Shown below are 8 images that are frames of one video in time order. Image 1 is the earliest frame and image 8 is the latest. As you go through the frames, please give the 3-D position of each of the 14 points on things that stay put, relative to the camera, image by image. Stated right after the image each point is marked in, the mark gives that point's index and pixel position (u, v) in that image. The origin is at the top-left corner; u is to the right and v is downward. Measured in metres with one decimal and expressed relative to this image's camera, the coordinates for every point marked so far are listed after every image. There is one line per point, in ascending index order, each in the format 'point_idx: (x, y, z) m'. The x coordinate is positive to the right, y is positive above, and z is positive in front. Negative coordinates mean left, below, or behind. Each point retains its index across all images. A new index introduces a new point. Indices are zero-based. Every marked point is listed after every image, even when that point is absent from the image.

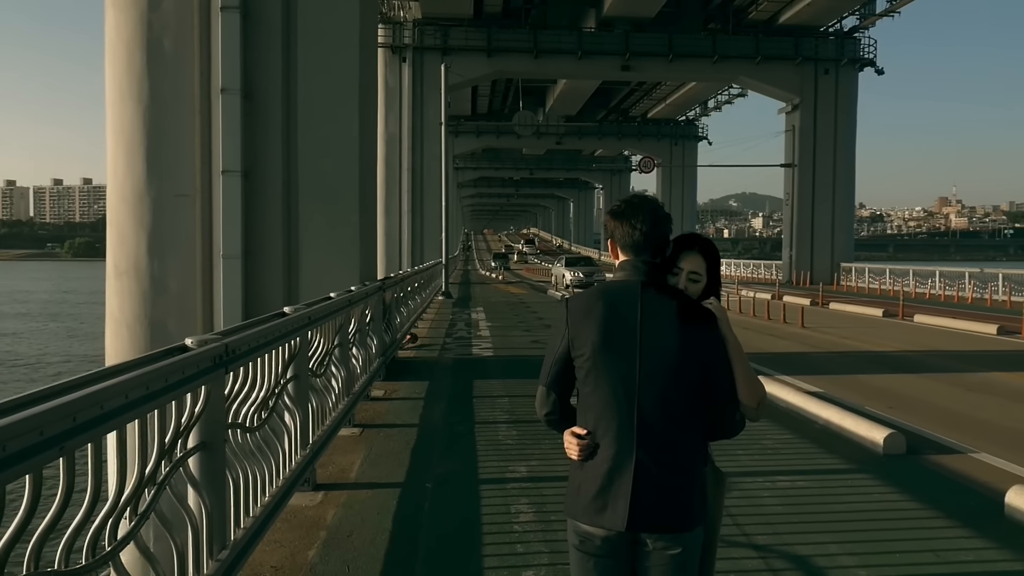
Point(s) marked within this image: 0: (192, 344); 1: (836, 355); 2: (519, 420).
0: (-1.4, -0.2, +3.8) m
1: (+4.6, -0.9, +12.1) m
2: (+0.1, -1.2, +8.0) m
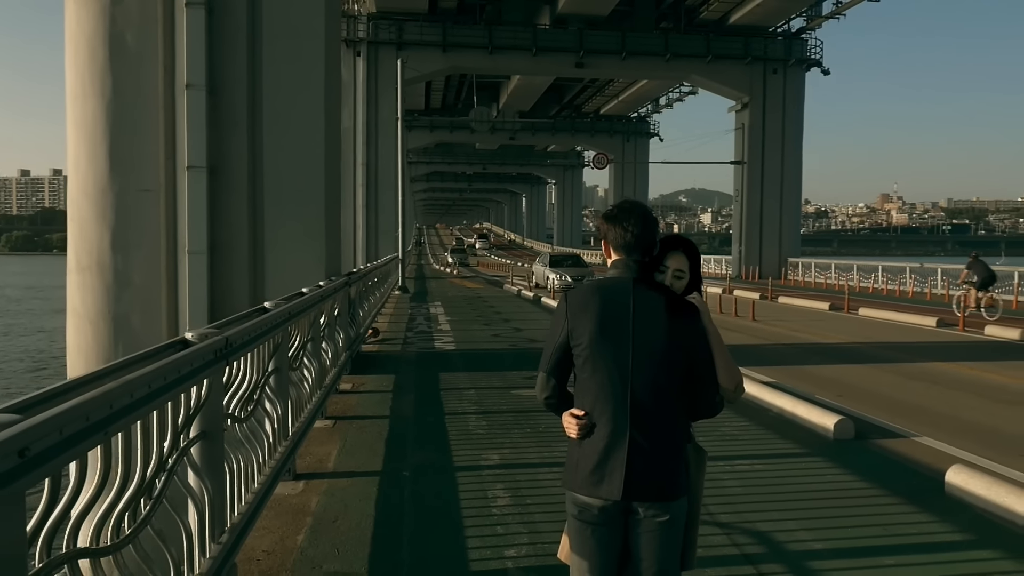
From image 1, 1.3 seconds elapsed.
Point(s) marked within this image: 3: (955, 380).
0: (-1.5, -0.2, +4.0) m
1: (+4.0, -0.9, +12.6) m
2: (-0.2, -1.2, +8.2) m
3: (+4.9, -1.0, +9.7) m
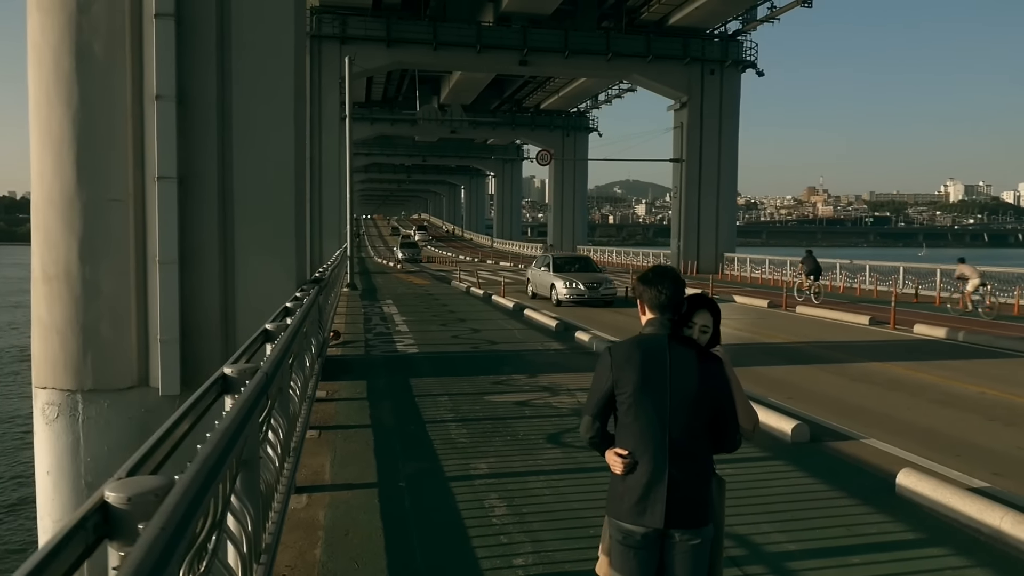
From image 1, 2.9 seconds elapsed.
0: (-1.4, -0.4, +4.3) m
1: (+3.4, -0.9, +13.3) m
2: (-0.5, -1.3, +8.6) m
3: (+4.6, -1.1, +10.5) m
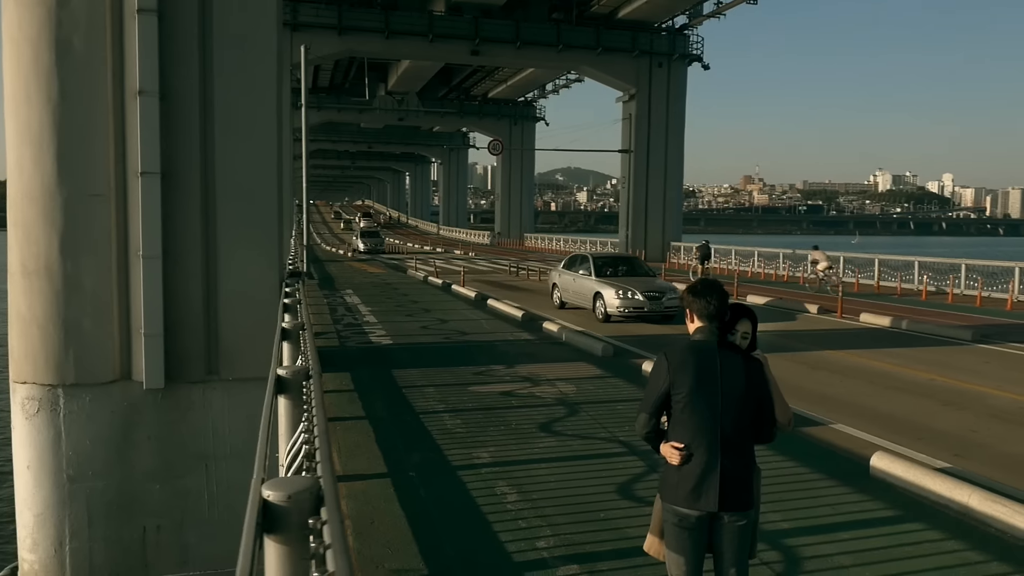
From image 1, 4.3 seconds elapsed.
0: (-1.2, -0.5, +4.6) m
1: (+3.0, -0.8, +13.9) m
2: (-0.6, -1.2, +9.0) m
3: (+4.3, -1.0, +11.2) m
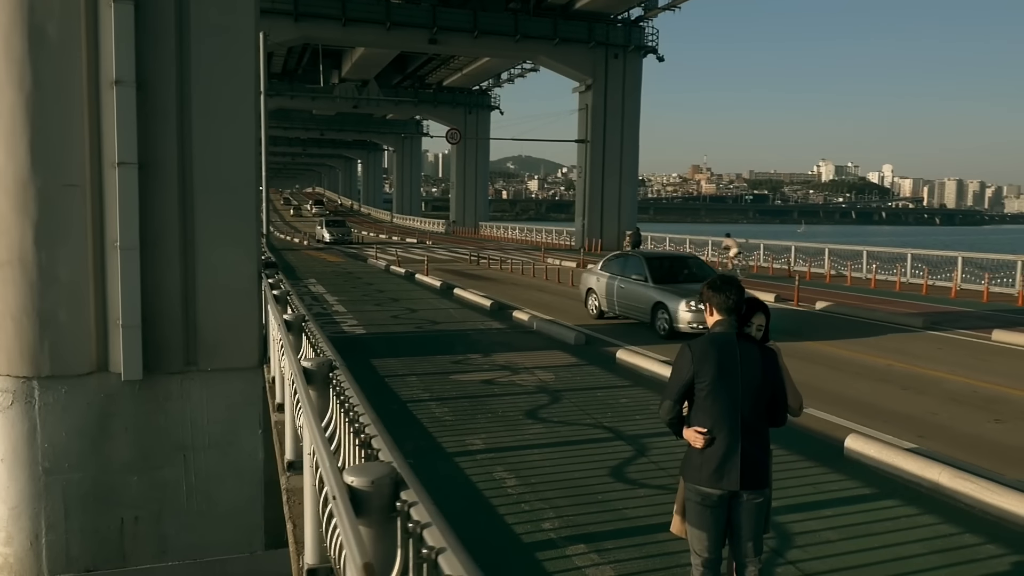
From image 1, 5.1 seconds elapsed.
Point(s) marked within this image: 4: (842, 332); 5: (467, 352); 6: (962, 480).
0: (-1.1, -0.4, +4.7) m
1: (+2.5, -0.6, +14.3) m
2: (-0.8, -1.2, +9.2) m
3: (+4.0, -0.9, +11.7) m
4: (+5.1, -0.7, +13.6) m
5: (-0.6, -0.9, +11.6) m
6: (+3.2, -1.4, +6.1) m
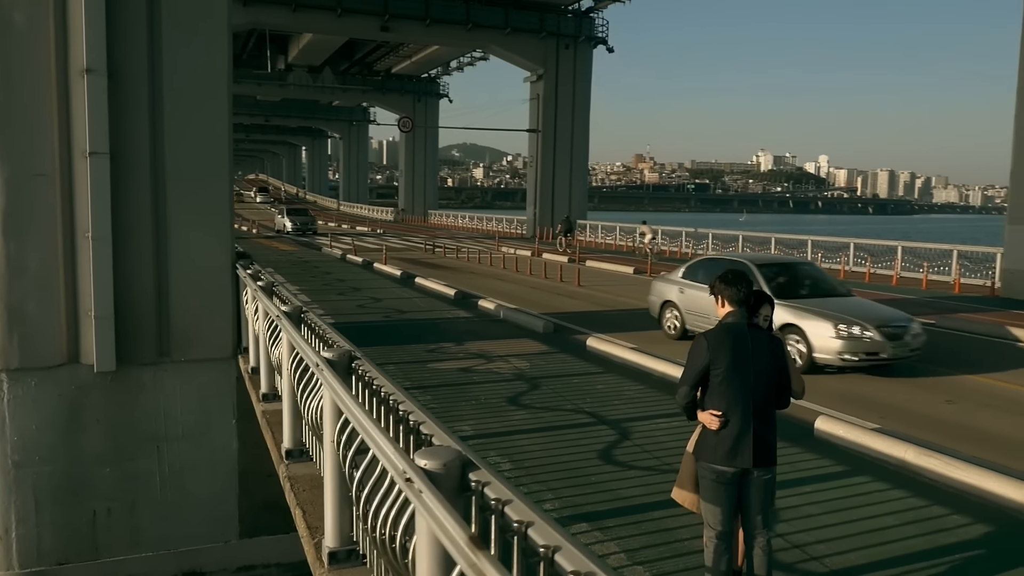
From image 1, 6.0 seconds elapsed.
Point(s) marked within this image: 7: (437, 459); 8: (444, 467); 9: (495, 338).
0: (-1.0, -0.4, +4.9) m
1: (+1.9, -0.4, +14.7) m
2: (-1.0, -1.1, +9.4) m
3: (+3.6, -0.7, +12.2) m
4: (+4.6, -0.5, +14.2) m
5: (-1.0, -0.7, +11.8) m
6: (+3.2, -1.3, +6.6) m
7: (-0.3, -0.6, +3.0) m
8: (-0.2, -0.6, +3.0) m
9: (-0.2, -0.7, +12.0) m
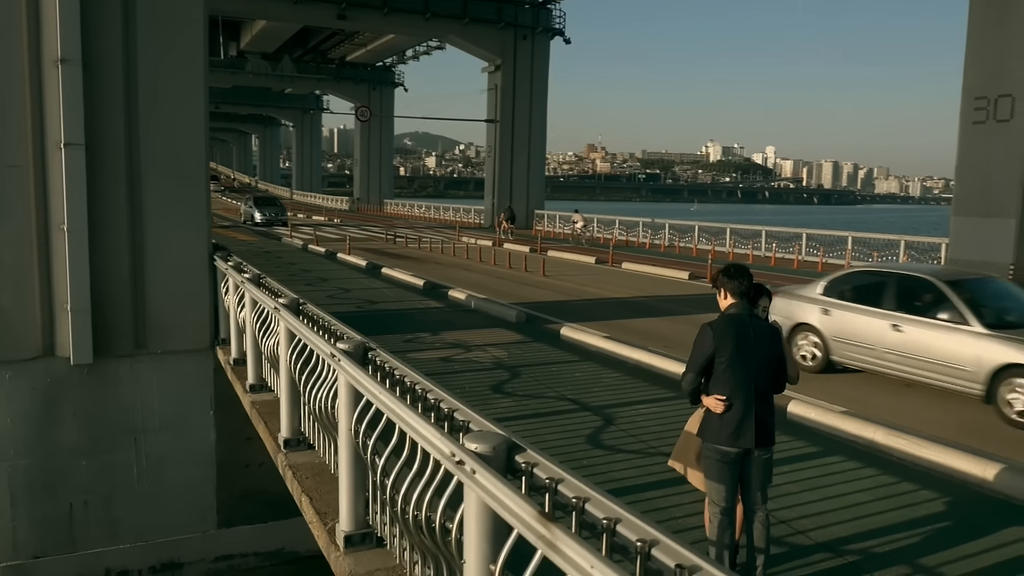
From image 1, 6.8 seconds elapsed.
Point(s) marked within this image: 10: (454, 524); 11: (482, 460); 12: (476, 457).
0: (-1.0, -0.3, +5.1) m
1: (+1.4, -0.2, +15.0) m
2: (-1.2, -1.0, +9.5) m
3: (+3.2, -0.6, +12.6) m
4: (+4.1, -0.3, +14.7) m
5: (-1.3, -0.6, +12.0) m
6: (+3.1, -1.2, +7.0) m
7: (-0.1, -0.6, +3.3) m
8: (-0.1, -0.6, +3.2) m
9: (-0.6, -0.6, +12.2) m
10: (-0.2, -1.0, +3.7) m
11: (-0.1, -0.6, +3.2) m
12: (-0.1, -0.6, +3.2) m
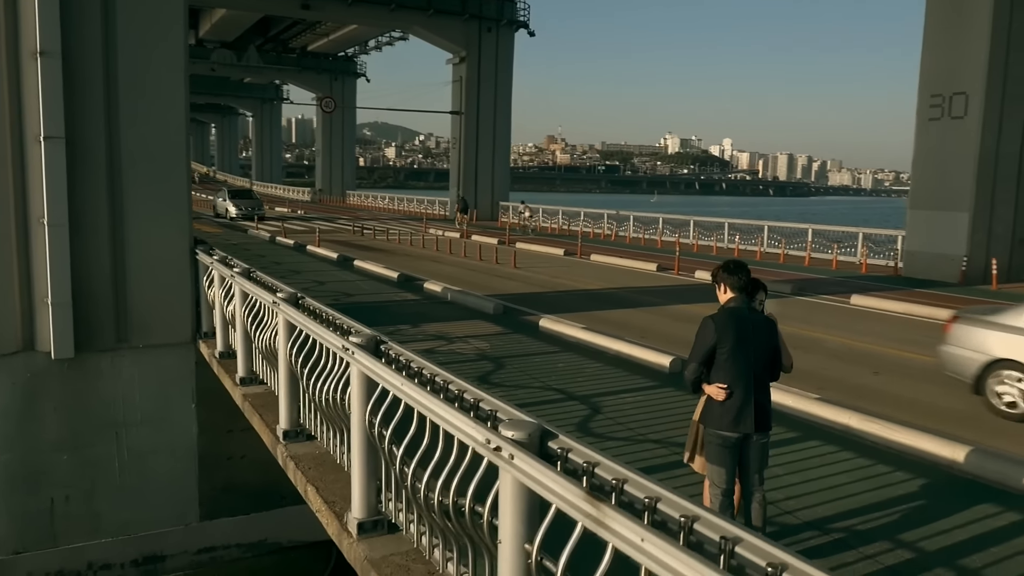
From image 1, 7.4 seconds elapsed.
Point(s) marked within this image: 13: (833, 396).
0: (-0.9, -0.3, +5.3) m
1: (+0.9, -0.1, +15.3) m
2: (-1.4, -0.9, +9.7) m
3: (+2.9, -0.5, +13.0) m
4: (+3.7, -0.2, +15.1) m
5: (-1.6, -0.5, +12.1) m
6: (+3.0, -1.1, +7.4) m
7: (0.0, -0.6, +3.5) m
8: (+0.1, -0.6, +3.4) m
9: (-0.9, -0.5, +12.4) m
10: (-0.1, -1.0, +3.9) m
11: (0.0, -0.6, +3.4) m
12: (0.0, -0.6, +3.4) m
13: (+3.2, -1.1, +8.7) m
